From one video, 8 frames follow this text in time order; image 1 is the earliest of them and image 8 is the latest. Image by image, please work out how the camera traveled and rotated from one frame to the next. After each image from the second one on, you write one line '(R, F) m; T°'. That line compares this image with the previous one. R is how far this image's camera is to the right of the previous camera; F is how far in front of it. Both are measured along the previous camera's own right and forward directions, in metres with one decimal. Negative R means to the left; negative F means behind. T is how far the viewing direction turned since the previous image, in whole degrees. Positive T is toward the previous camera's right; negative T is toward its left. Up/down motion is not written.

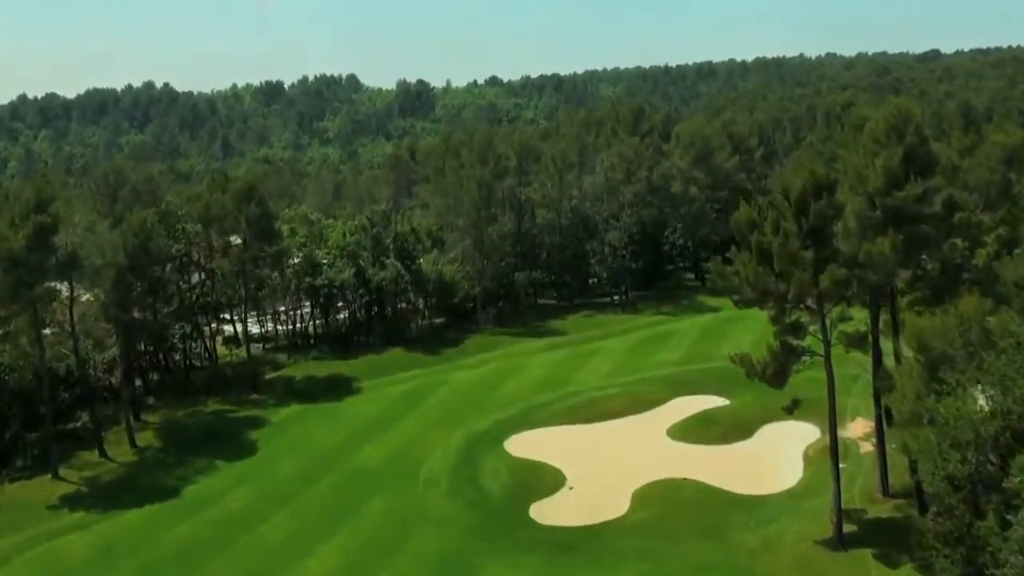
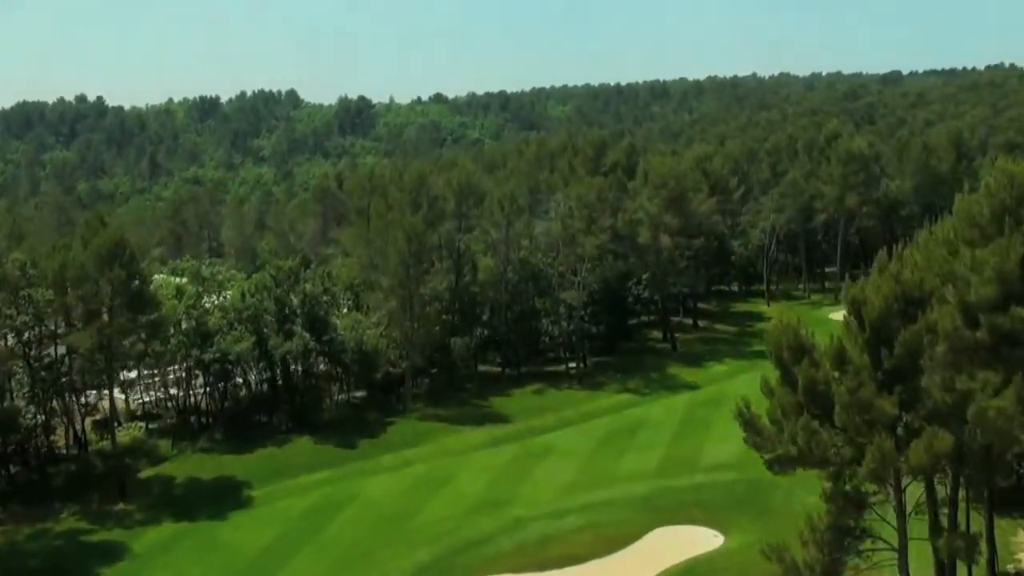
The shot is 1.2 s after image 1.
(+0.5, +11.8) m; +2°
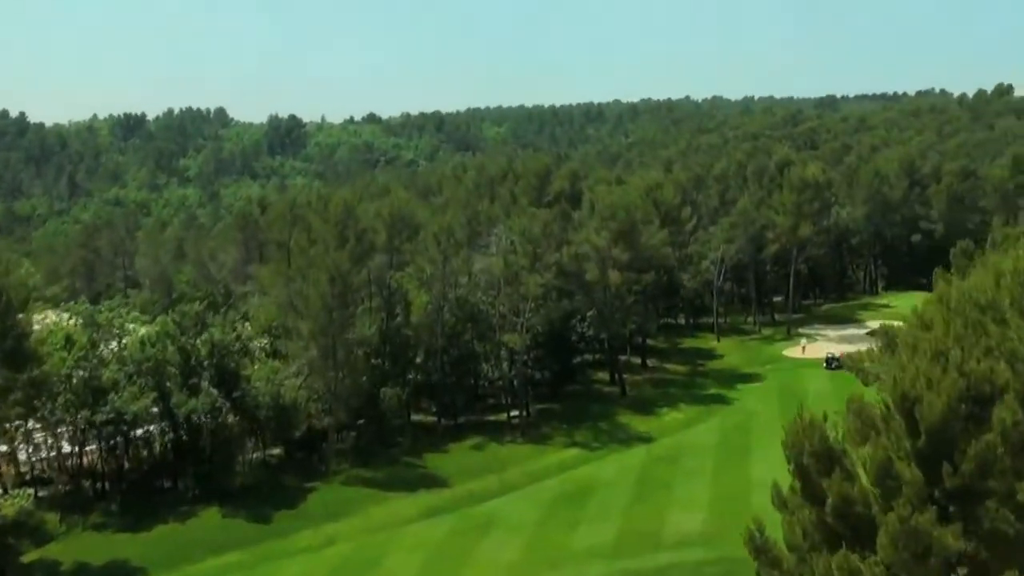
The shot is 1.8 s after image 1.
(-0.1, +5.6) m; +3°
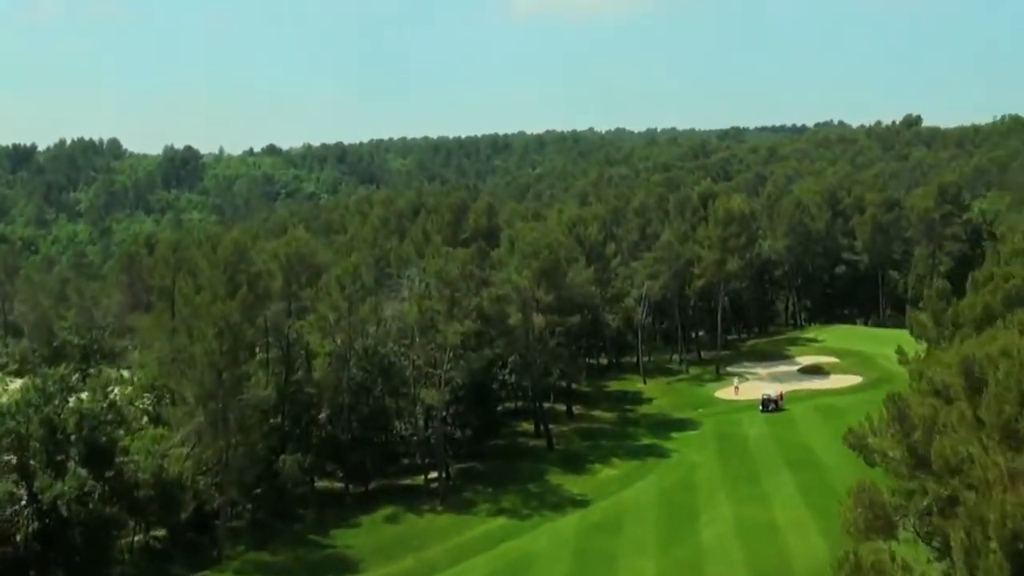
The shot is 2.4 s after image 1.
(-0.4, +5.5) m; +4°
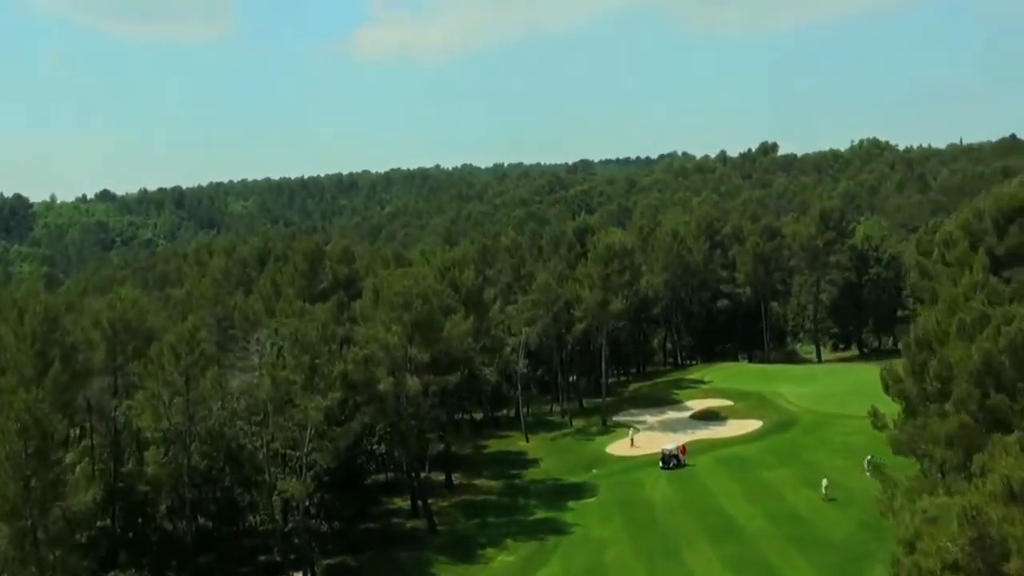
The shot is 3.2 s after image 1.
(-0.7, +7.7) m; +7°
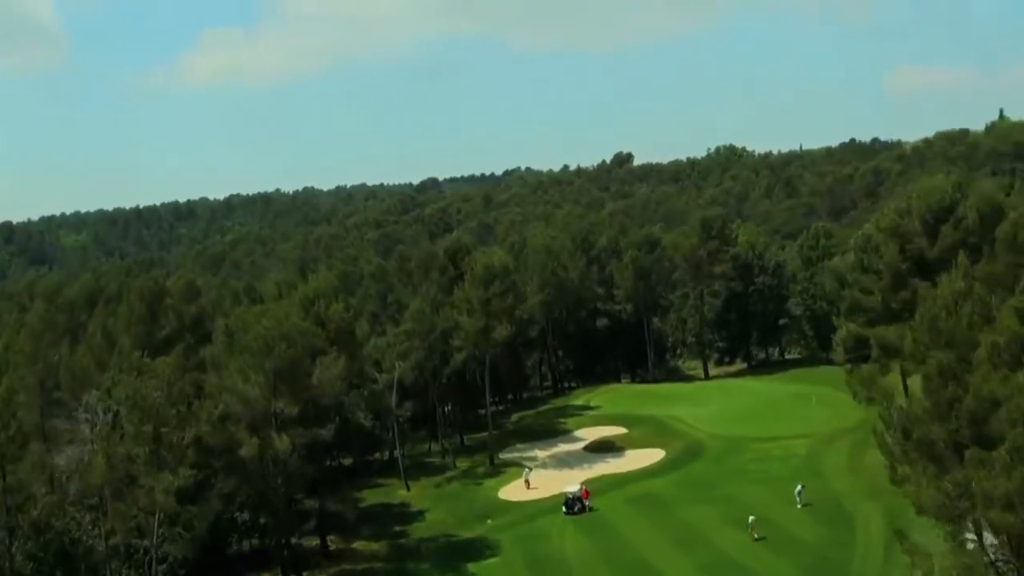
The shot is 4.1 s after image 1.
(-1.1, +7.1) m; +7°
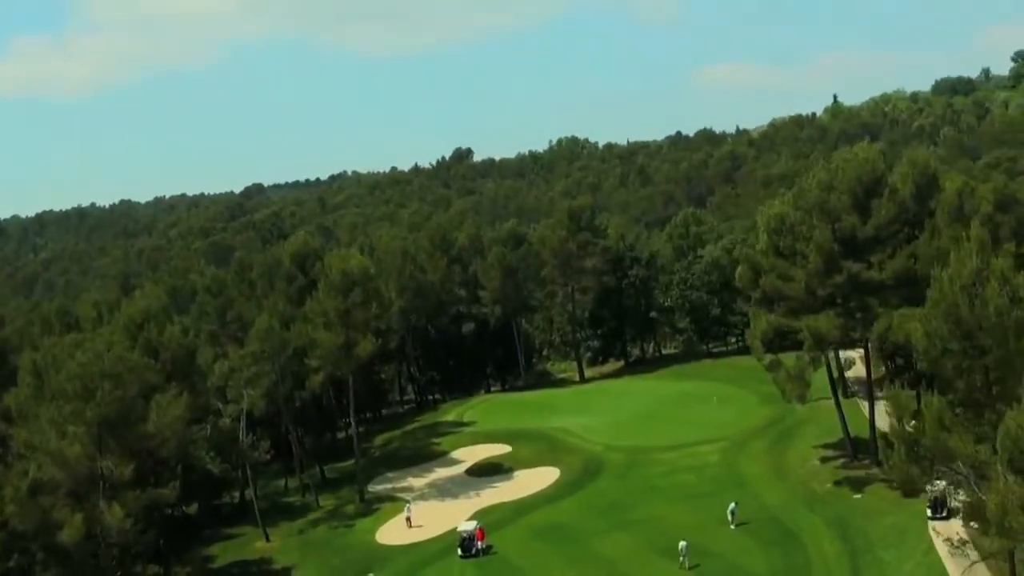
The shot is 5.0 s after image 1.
(-1.4, +7.6) m; +8°
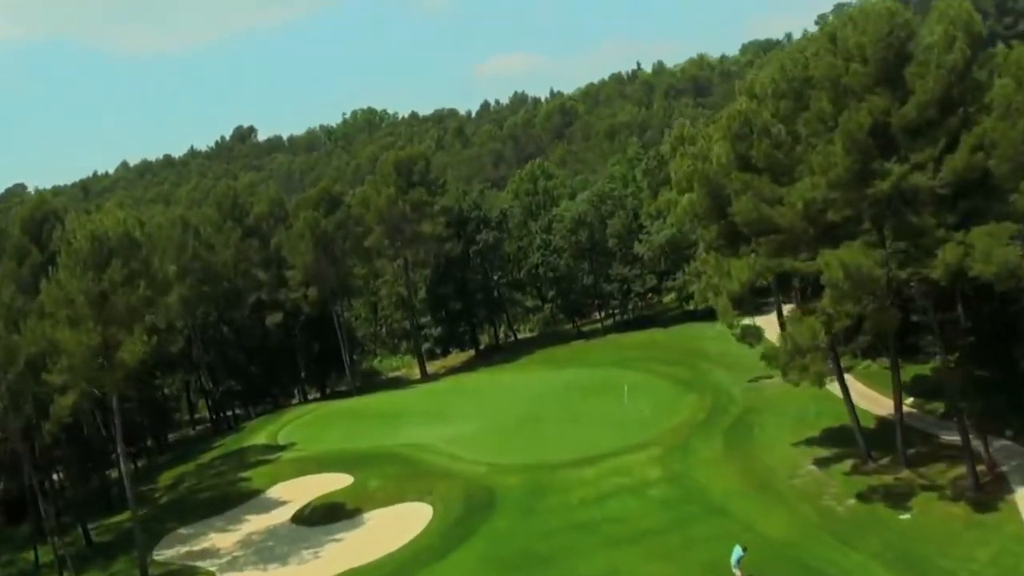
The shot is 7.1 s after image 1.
(-1.4, +16.1) m; +9°
